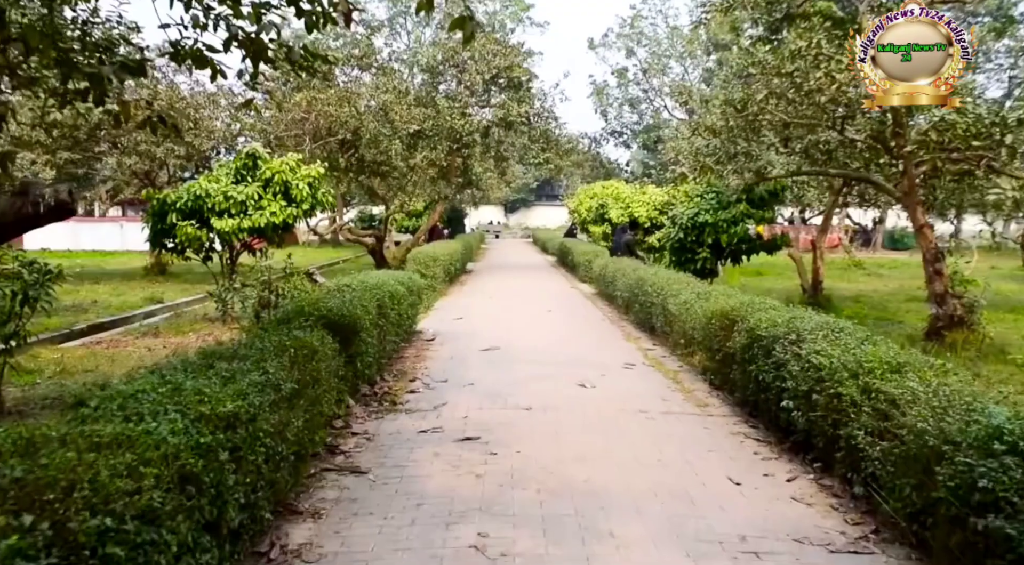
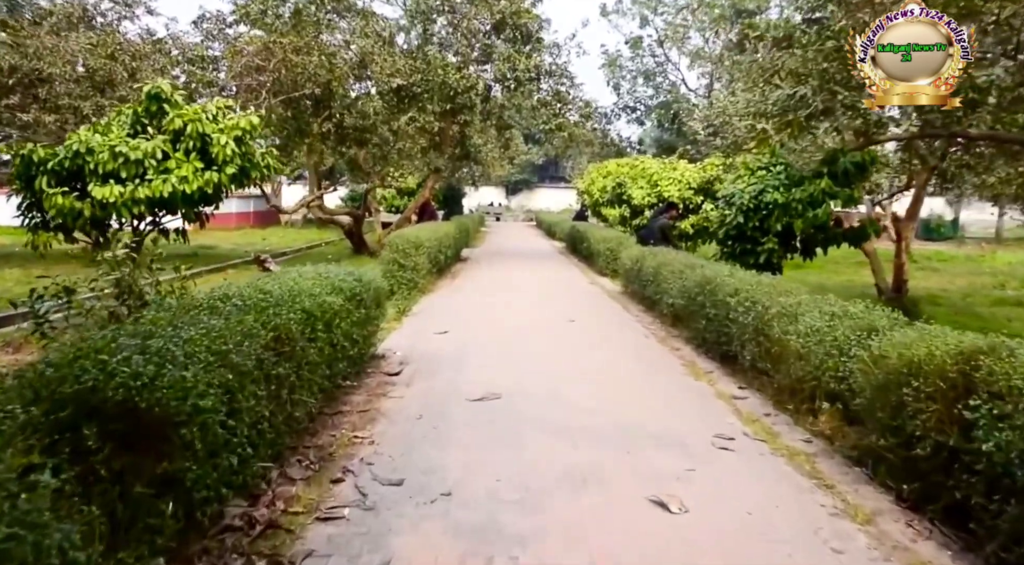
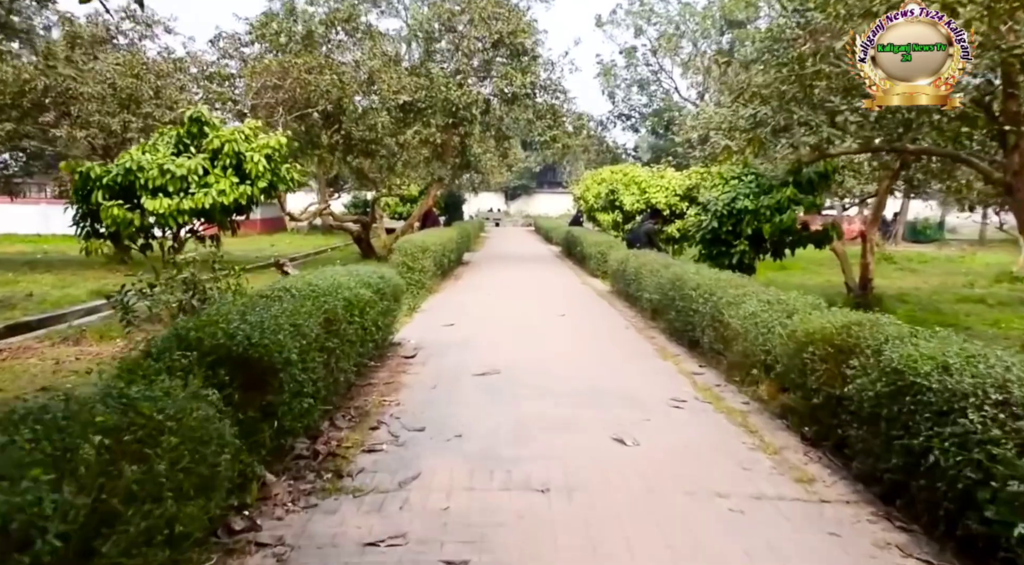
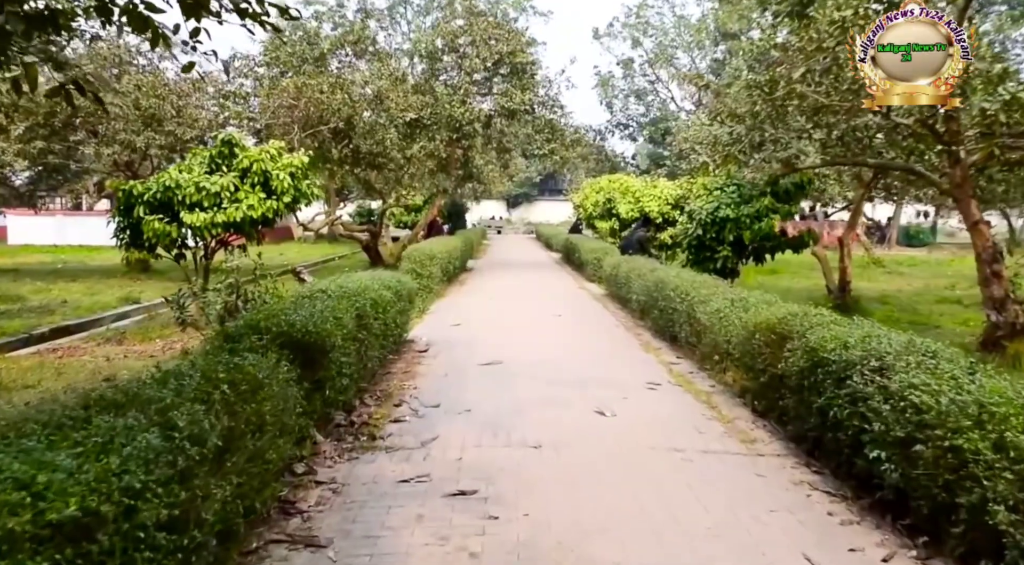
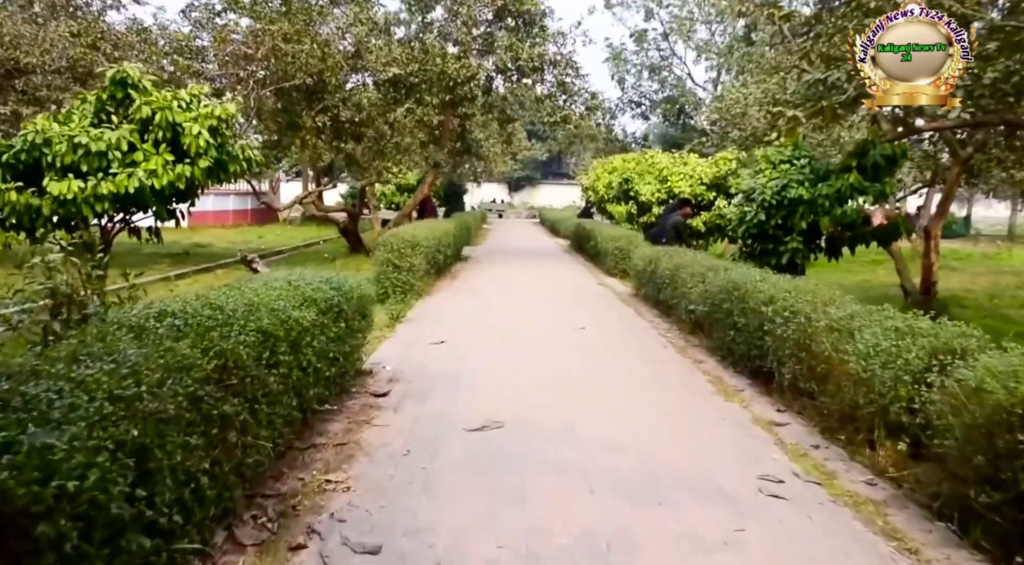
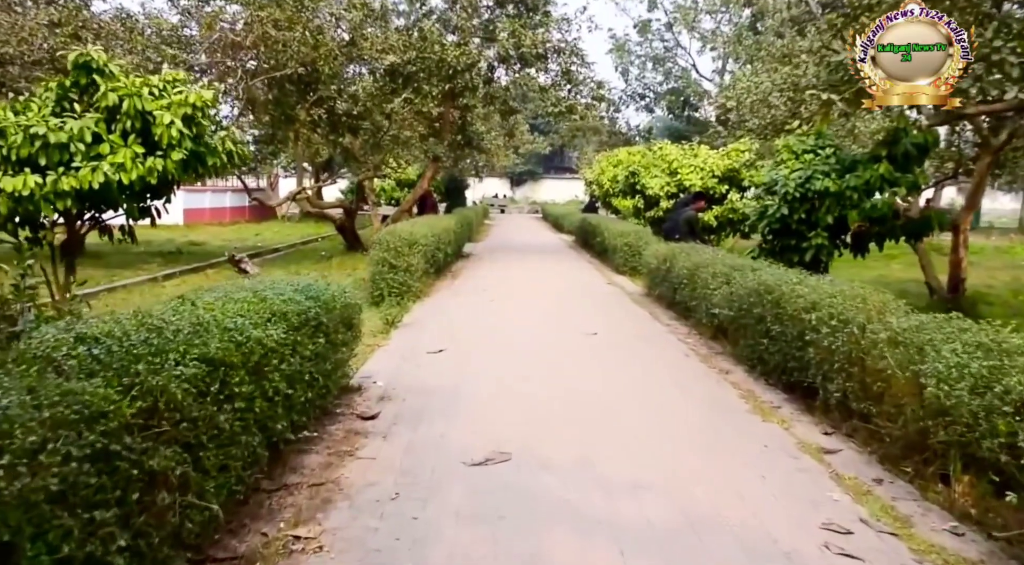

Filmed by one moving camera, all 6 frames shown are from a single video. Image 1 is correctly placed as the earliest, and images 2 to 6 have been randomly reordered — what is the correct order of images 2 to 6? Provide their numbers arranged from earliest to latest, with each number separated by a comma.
4, 3, 2, 5, 6
